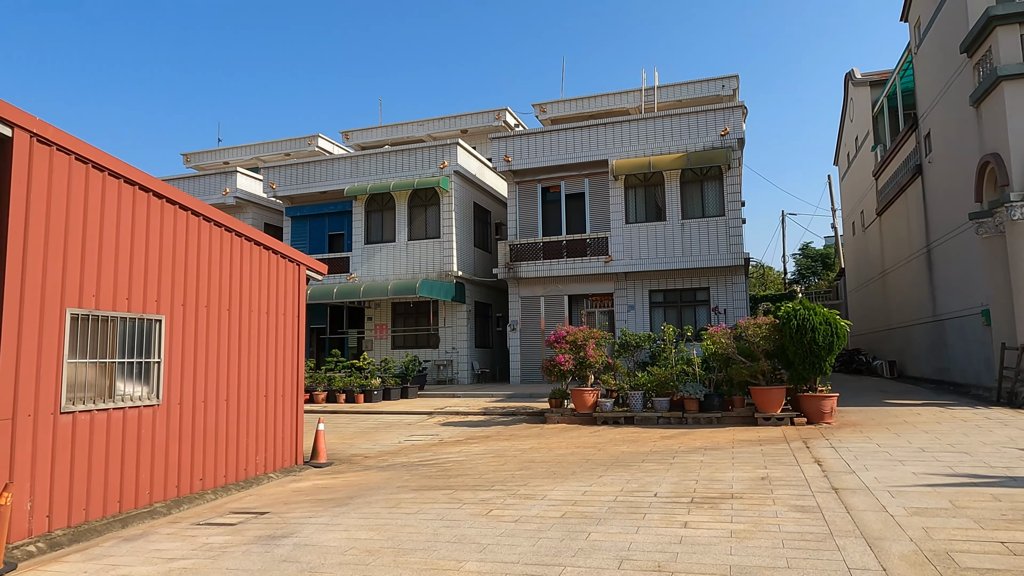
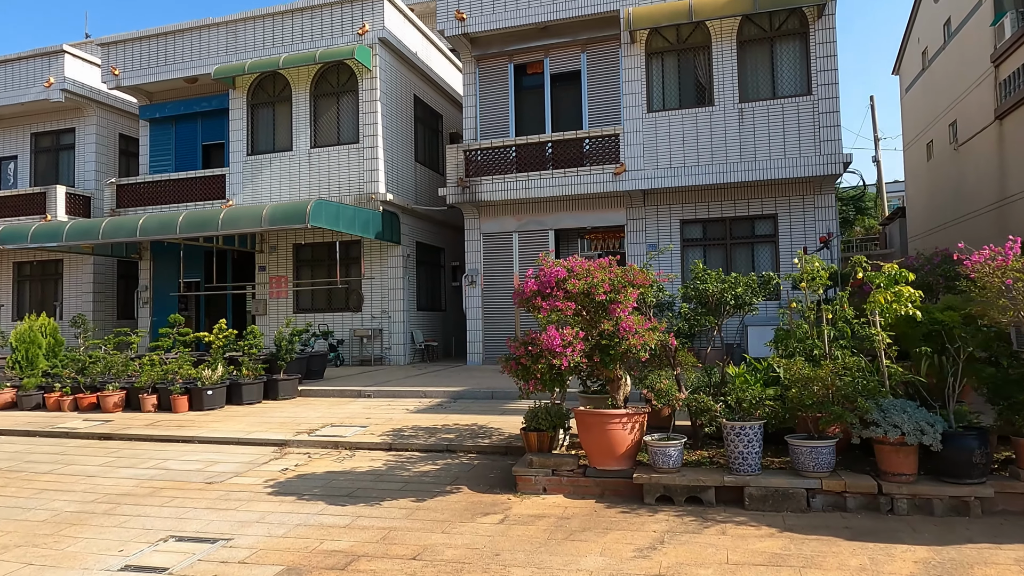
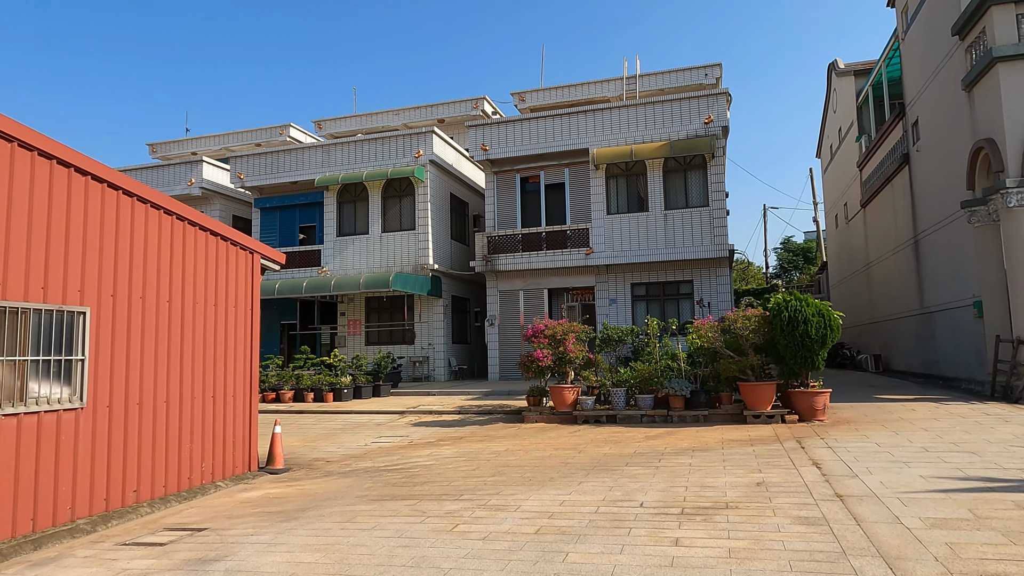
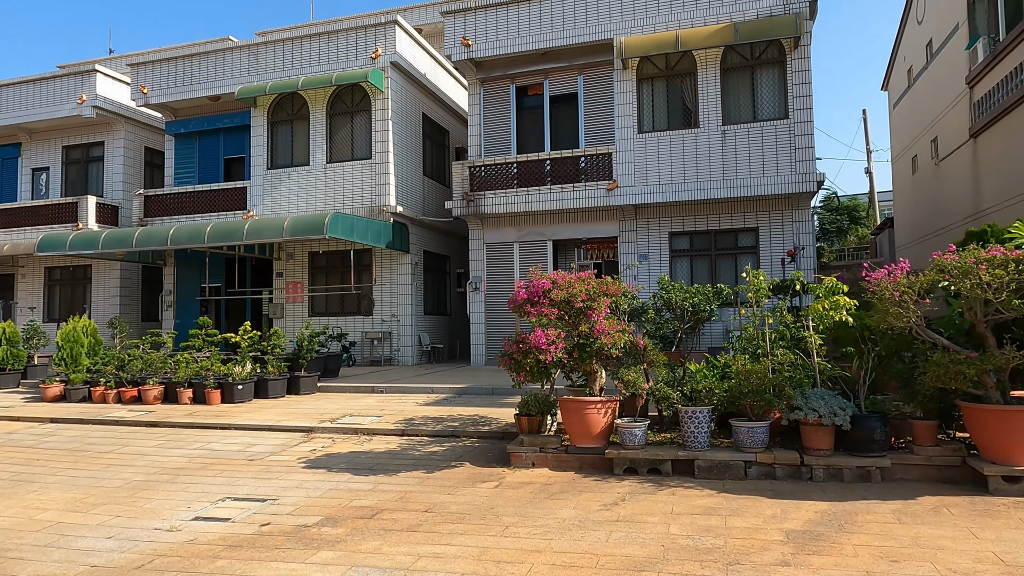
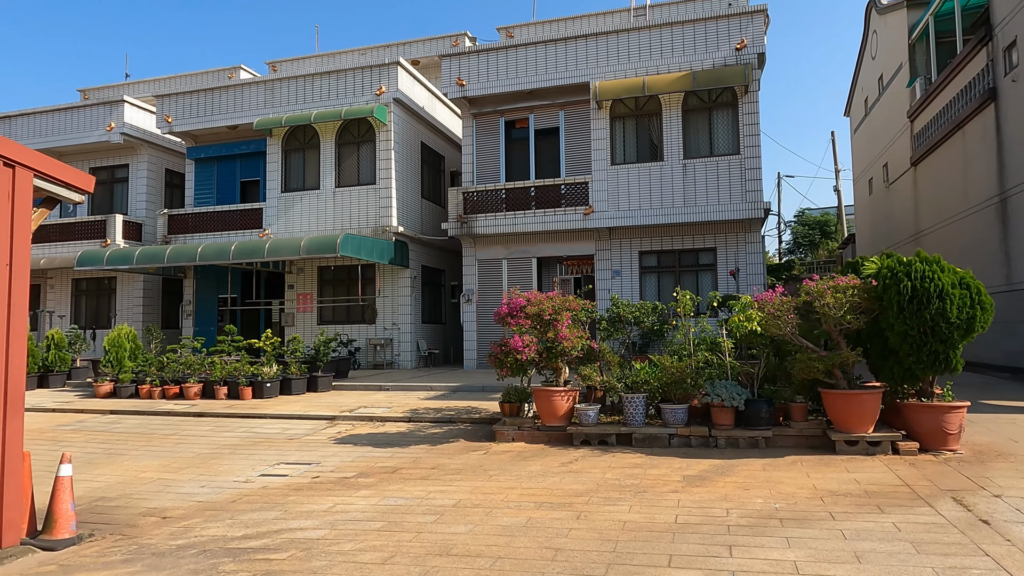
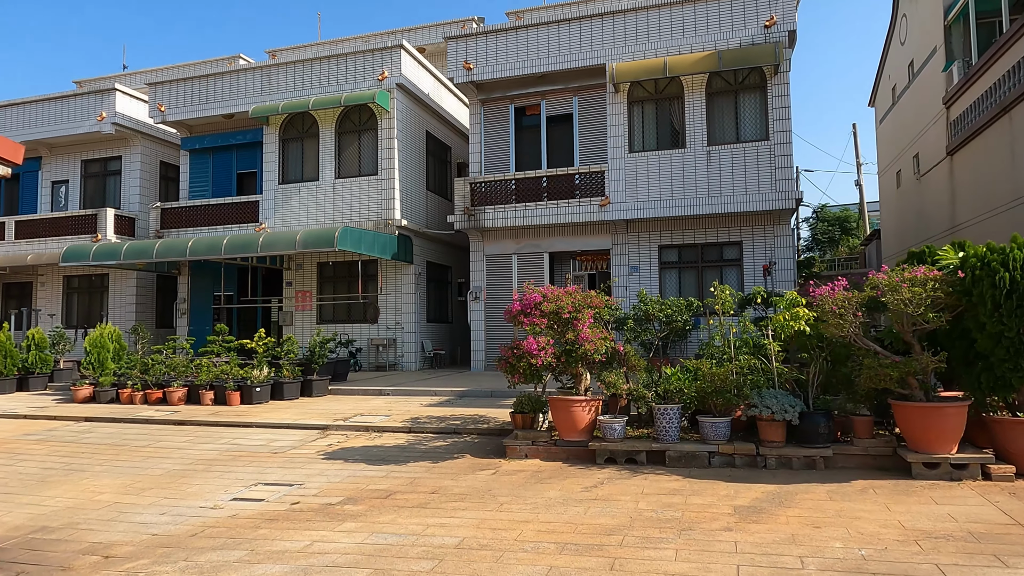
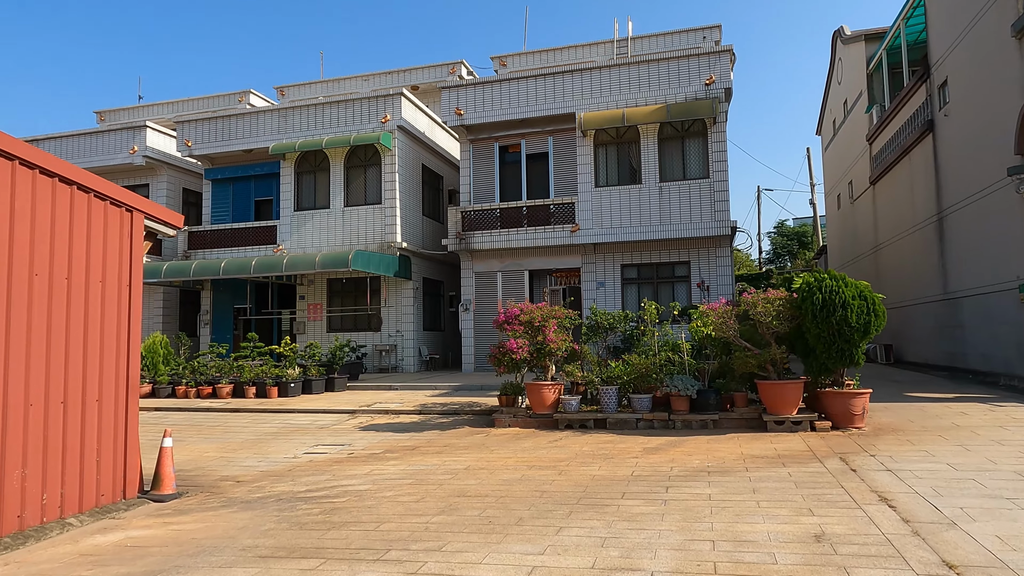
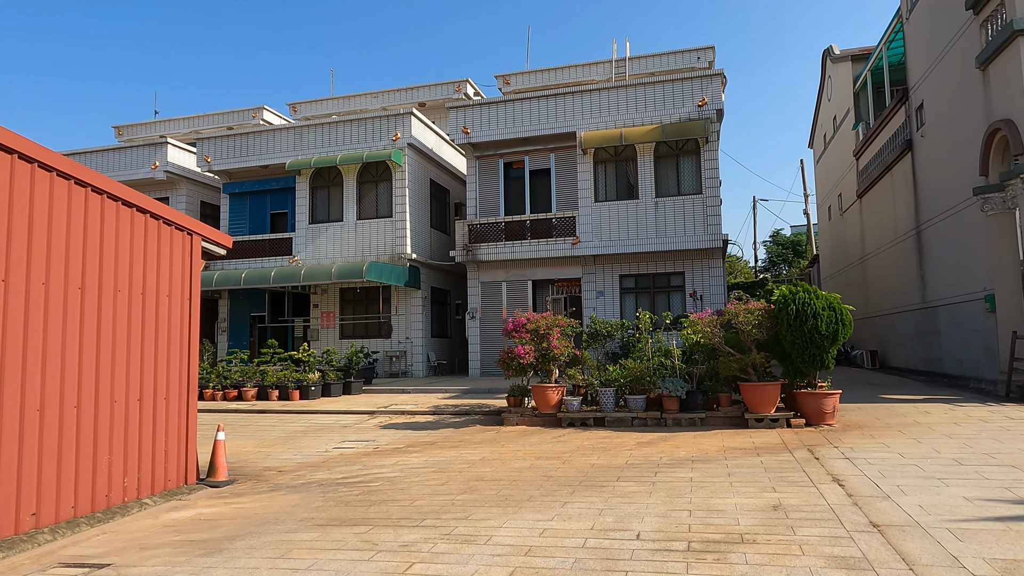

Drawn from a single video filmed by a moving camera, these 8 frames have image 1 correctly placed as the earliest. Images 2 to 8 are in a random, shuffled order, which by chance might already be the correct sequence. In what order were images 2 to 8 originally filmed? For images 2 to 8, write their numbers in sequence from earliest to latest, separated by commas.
3, 8, 7, 5, 6, 4, 2
